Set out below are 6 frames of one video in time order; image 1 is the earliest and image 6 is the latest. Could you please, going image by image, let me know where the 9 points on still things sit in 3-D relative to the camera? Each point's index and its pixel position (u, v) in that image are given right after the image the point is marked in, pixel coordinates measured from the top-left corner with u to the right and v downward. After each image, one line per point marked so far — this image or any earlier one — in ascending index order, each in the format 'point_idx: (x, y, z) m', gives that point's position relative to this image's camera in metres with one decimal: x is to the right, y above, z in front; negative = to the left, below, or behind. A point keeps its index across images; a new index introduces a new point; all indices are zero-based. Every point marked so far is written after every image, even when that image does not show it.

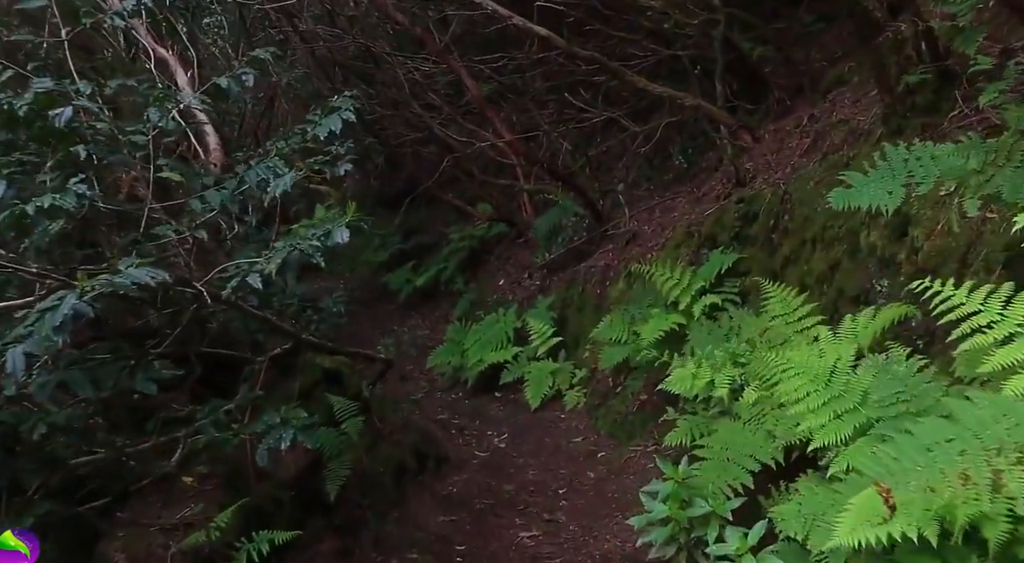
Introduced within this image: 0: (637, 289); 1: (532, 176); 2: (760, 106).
0: (+1.2, -0.1, +8.5) m
1: (+0.3, +1.6, +13.6) m
2: (+2.5, +1.7, +9.2) m
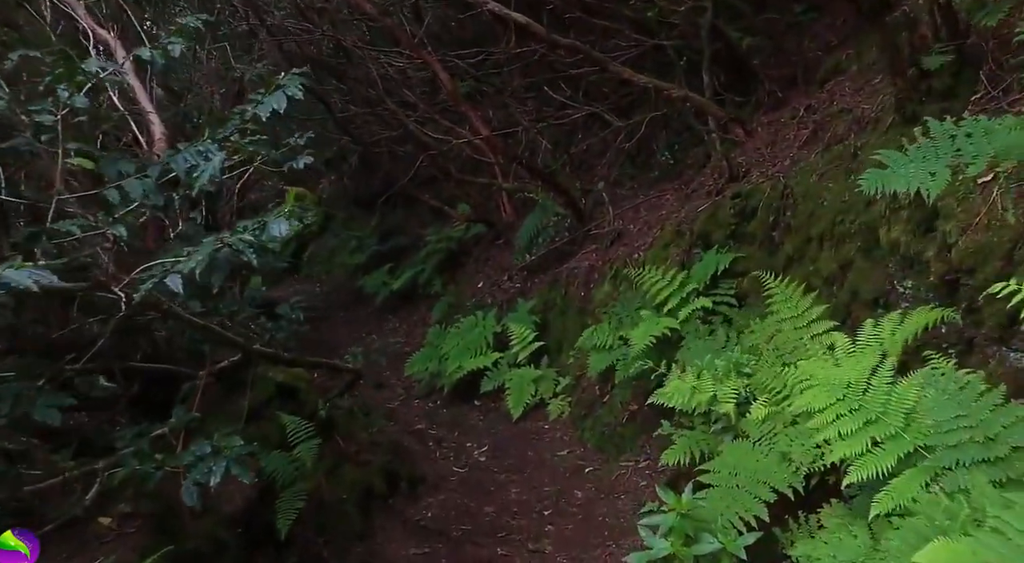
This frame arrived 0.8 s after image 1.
0: (+1.0, -0.1, +8.0) m
1: (0.0, +1.5, +13.1) m
2: (+2.2, +1.7, +8.7) m
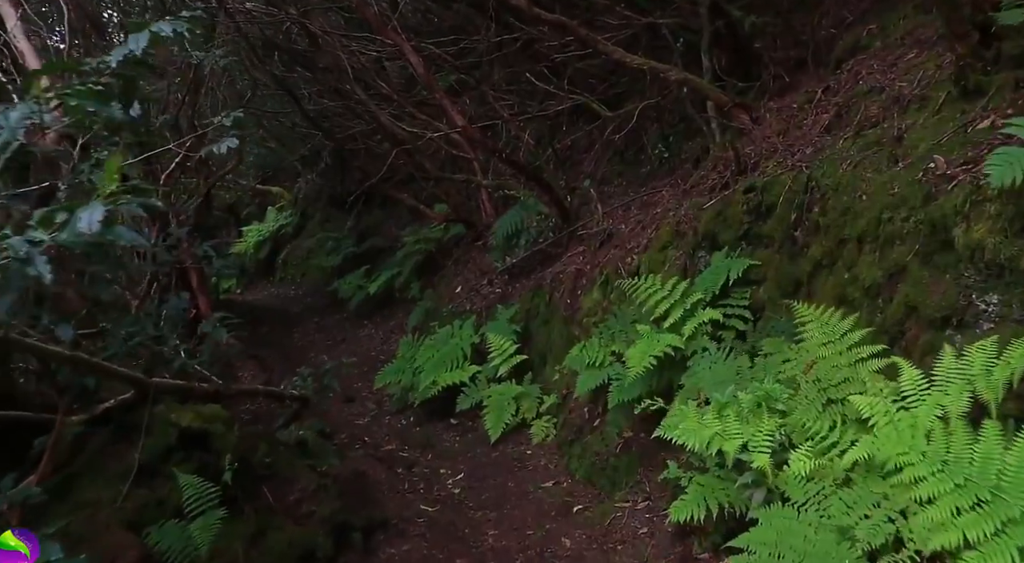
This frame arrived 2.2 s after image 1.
0: (+0.8, -0.1, +7.1) m
1: (-0.3, +1.5, +12.2) m
2: (+2.1, +1.7, +7.8) m
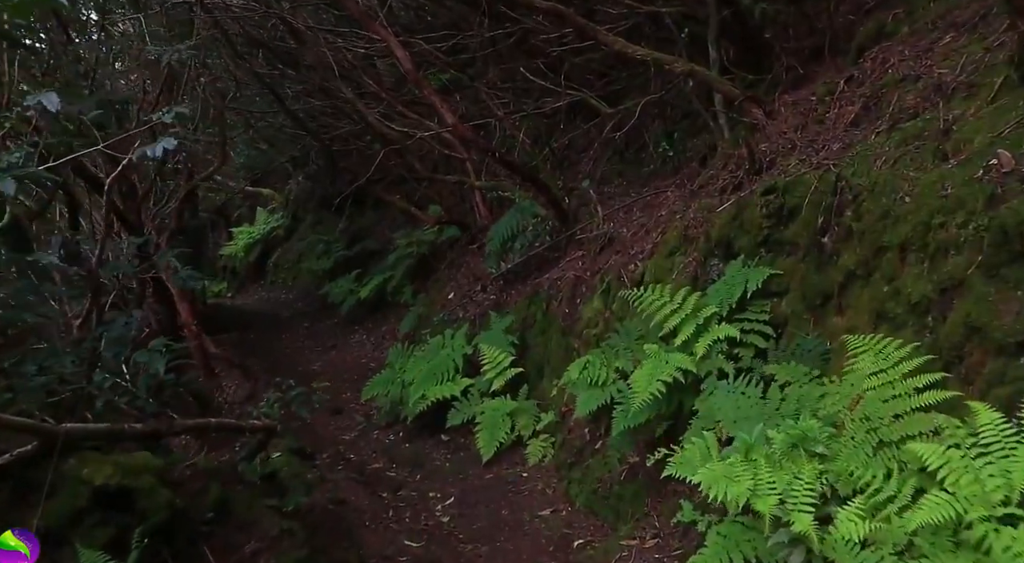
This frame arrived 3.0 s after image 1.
0: (+0.8, -0.2, +6.6) m
1: (-0.4, +1.4, +11.6) m
2: (+2.0, +1.6, +7.3) m
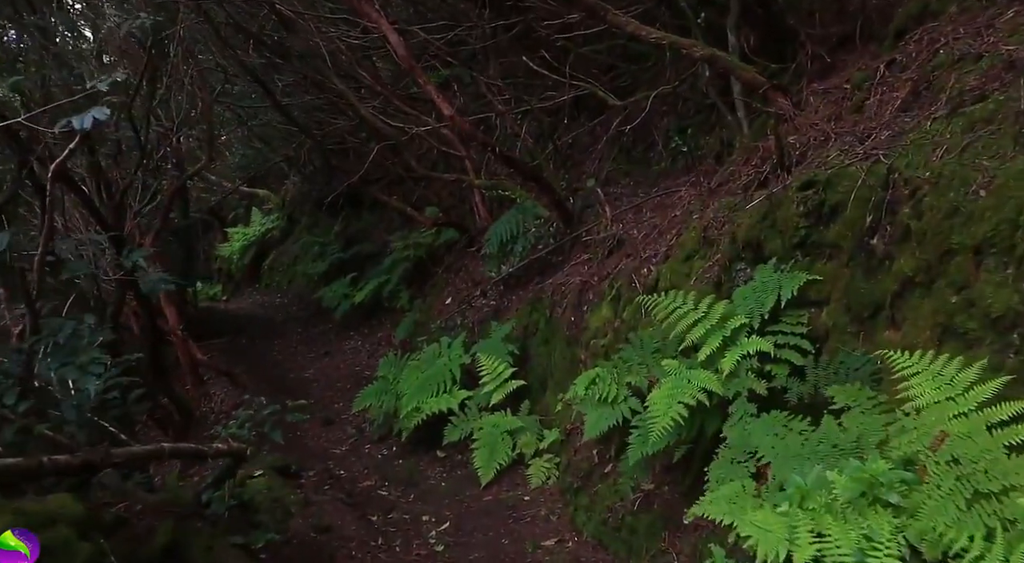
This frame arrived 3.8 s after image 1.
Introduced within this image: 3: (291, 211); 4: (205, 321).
0: (+0.8, -0.2, +6.0) m
1: (-0.3, +1.3, +11.1) m
2: (+2.0, +1.6, +6.7) m
3: (-3.9, +1.2, +16.3) m
4: (-4.7, -0.6, +14.1) m
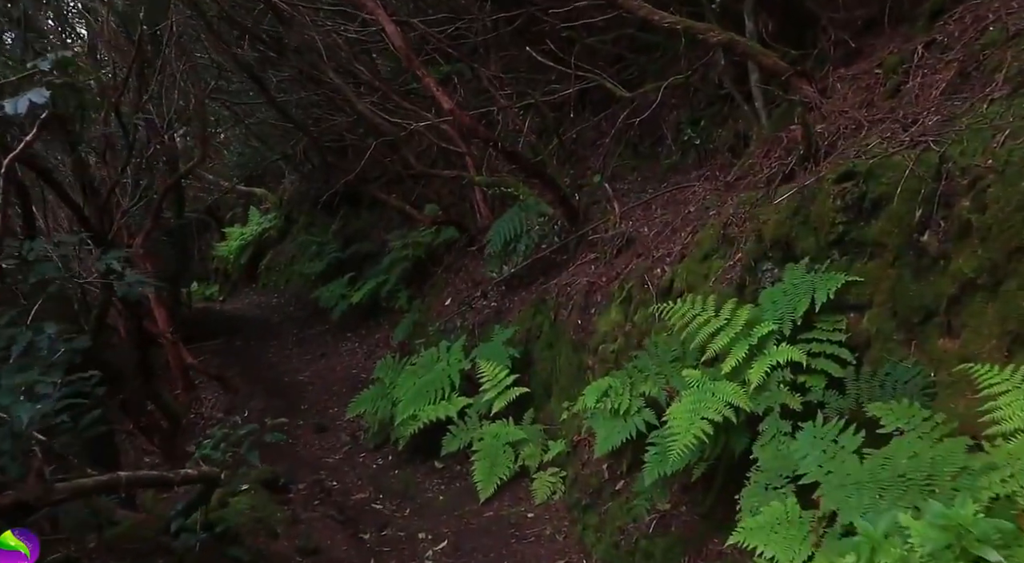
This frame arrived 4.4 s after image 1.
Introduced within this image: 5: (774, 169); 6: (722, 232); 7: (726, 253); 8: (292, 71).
0: (+0.8, -0.2, +5.6) m
1: (-0.3, +1.3, +10.6) m
2: (+2.0, +1.6, +6.3) m
3: (-3.9, +1.2, +15.9) m
4: (-4.7, -0.6, +13.6) m
5: (+1.5, +0.6, +5.3) m
6: (+1.2, +0.3, +5.3) m
7: (+1.2, +0.2, +5.1) m
8: (-2.8, +2.6, +11.6) m
